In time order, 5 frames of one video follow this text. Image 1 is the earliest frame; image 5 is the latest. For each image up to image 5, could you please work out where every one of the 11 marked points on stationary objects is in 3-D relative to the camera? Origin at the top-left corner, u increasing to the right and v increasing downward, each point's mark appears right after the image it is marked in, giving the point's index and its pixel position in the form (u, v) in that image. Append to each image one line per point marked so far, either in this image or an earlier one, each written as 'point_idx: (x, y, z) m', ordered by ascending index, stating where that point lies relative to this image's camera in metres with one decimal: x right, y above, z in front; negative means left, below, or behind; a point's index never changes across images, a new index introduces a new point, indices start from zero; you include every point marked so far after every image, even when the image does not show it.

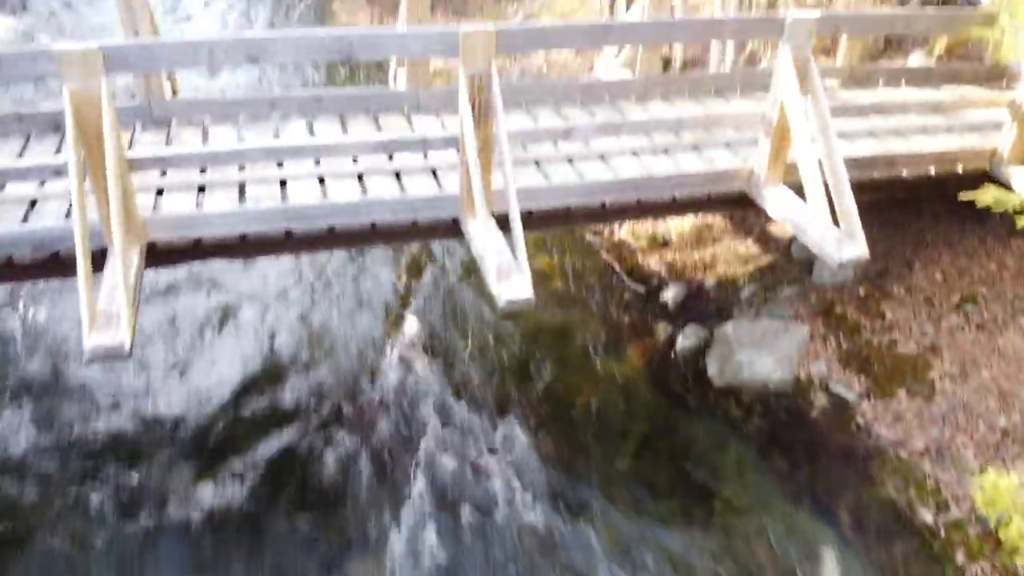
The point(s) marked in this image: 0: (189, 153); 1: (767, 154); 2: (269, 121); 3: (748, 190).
0: (-1.4, +0.6, +3.5) m
1: (+1.2, +0.6, +3.8) m
2: (-1.3, +0.9, +4.5) m
3: (+1.1, +0.5, +3.9) m
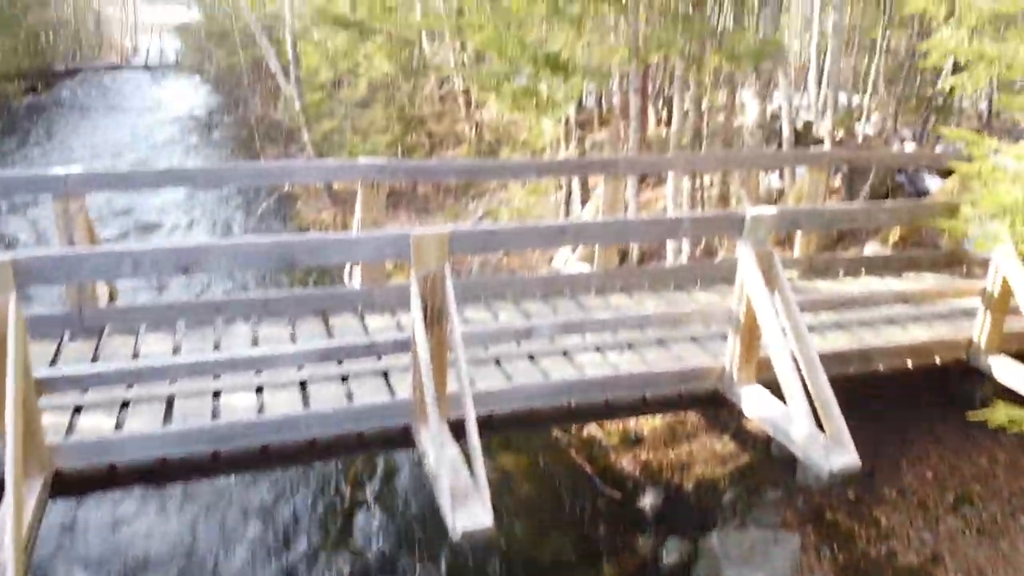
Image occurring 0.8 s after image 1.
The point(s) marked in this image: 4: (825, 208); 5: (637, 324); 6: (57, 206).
0: (-1.6, -0.3, +3.2) m
1: (+1.0, -0.3, +3.6) m
2: (-1.6, -0.2, +4.3) m
3: (+0.9, -0.5, +3.7) m
4: (+1.4, +0.4, +3.6) m
5: (+0.6, -0.2, +3.6) m
6: (-2.3, +0.4, +4.1) m
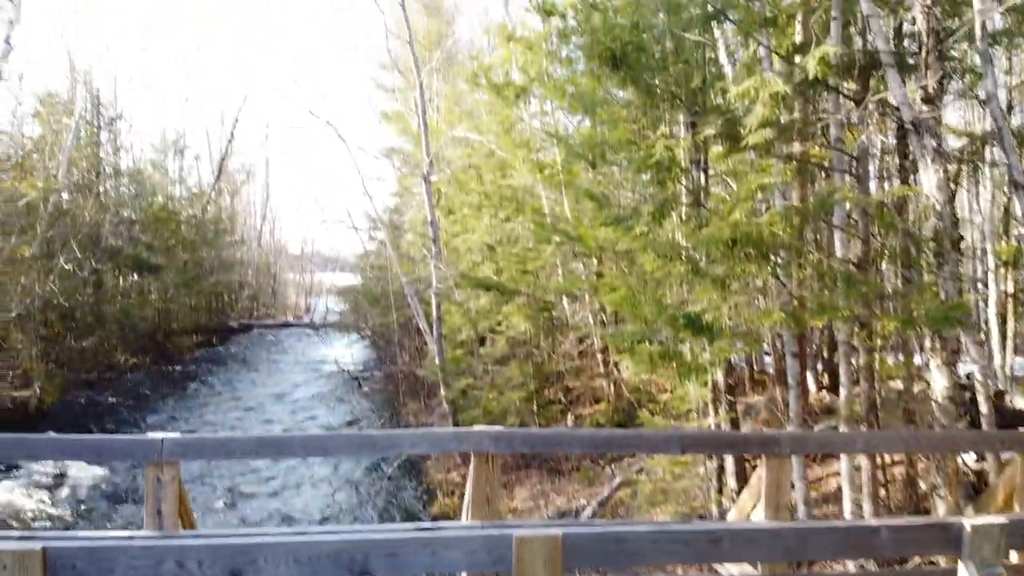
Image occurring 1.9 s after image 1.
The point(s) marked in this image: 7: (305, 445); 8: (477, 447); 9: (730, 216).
0: (-1.2, -1.3, +2.6) m
1: (+1.4, -1.3, +2.5) m
2: (-1.0, -1.5, +3.6) m
3: (+1.4, -1.5, +2.6) m
4: (+1.9, -0.8, +2.7) m
5: (+1.0, -1.2, +2.7) m
6: (-1.7, -0.8, +3.8) m
7: (-1.0, -0.7, +3.9) m
8: (-0.2, -0.8, +4.0) m
9: (+1.3, +0.4, +5.0) m
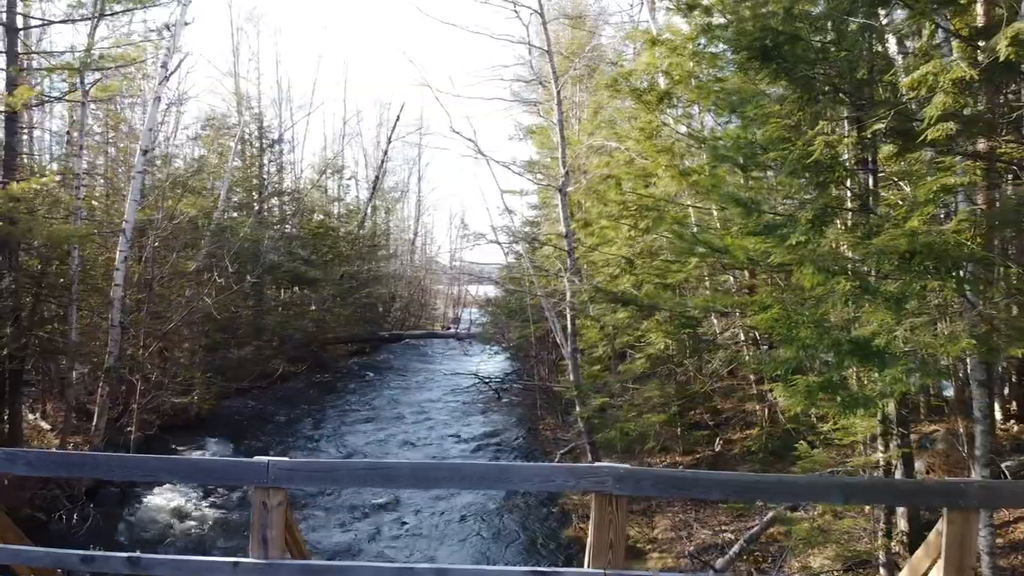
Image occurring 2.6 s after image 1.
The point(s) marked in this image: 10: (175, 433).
0: (-0.8, -1.3, +2.4) m
1: (+1.7, -1.4, +1.8) m
2: (-0.5, -1.6, +3.4) m
3: (+1.7, -1.6, +1.9) m
4: (+2.2, -0.8, +1.9) m
5: (+1.3, -1.3, +2.0) m
6: (-1.1, -0.9, +3.6) m
7: (-0.4, -0.8, +3.6) m
8: (+0.4, -0.8, +3.5) m
9: (+2.1, +0.3, +4.4) m
10: (-5.4, -2.3, +13.2) m
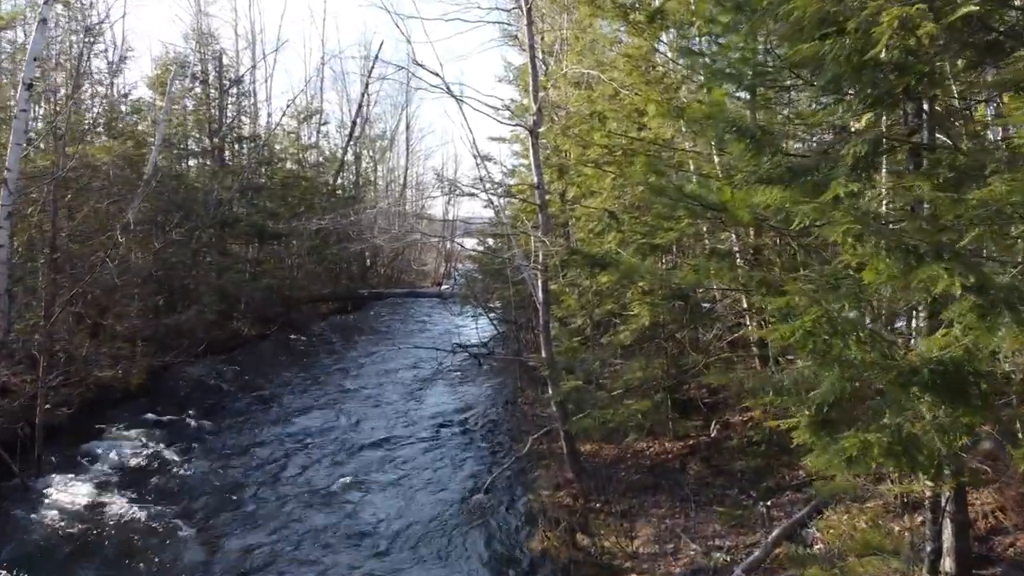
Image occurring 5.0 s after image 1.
0: (-1.3, -1.4, +0.9) m
1: (+1.3, -1.5, +0.3) m
2: (-0.9, -1.5, +1.9) m
3: (+1.2, -1.7, +0.4) m
4: (+1.7, -0.9, +0.4) m
5: (+0.9, -1.4, +0.5) m
6: (-1.6, -0.9, +2.1) m
7: (-0.9, -0.8, +2.1) m
8: (0.0, -0.8, +2.0) m
9: (+1.6, +0.4, +2.7) m
10: (-5.8, -1.7, +11.7) m
